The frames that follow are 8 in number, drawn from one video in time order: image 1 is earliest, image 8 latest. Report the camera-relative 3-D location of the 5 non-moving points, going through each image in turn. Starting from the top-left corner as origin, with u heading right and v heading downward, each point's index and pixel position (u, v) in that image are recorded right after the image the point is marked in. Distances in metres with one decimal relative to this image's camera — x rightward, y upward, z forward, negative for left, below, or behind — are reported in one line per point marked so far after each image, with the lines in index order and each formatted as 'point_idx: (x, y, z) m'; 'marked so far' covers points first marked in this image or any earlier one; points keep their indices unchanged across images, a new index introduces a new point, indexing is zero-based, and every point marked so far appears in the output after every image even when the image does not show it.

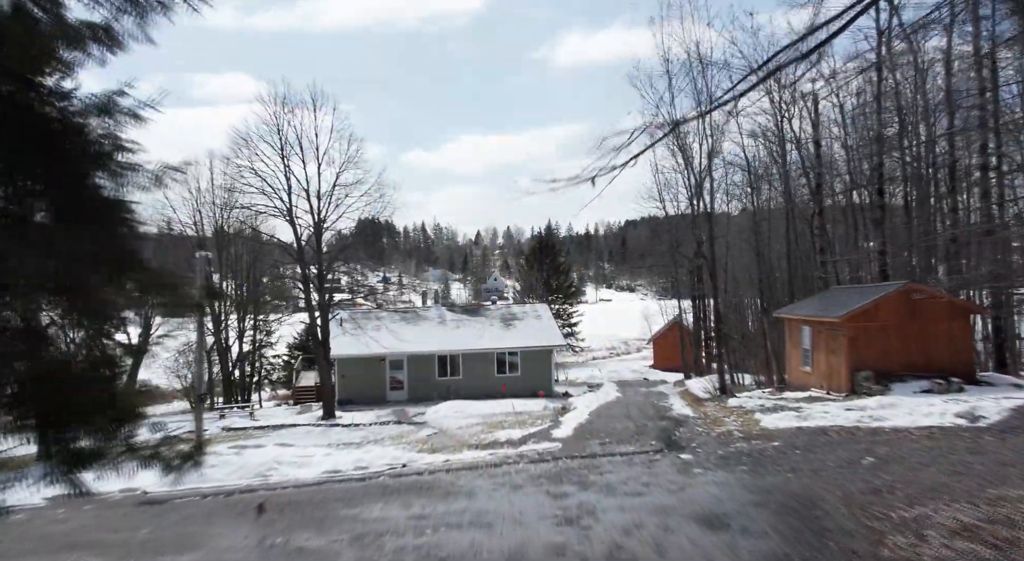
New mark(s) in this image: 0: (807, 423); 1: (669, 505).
0: (+4.9, -2.4, +12.6) m
1: (+1.6, -2.2, +7.6) m
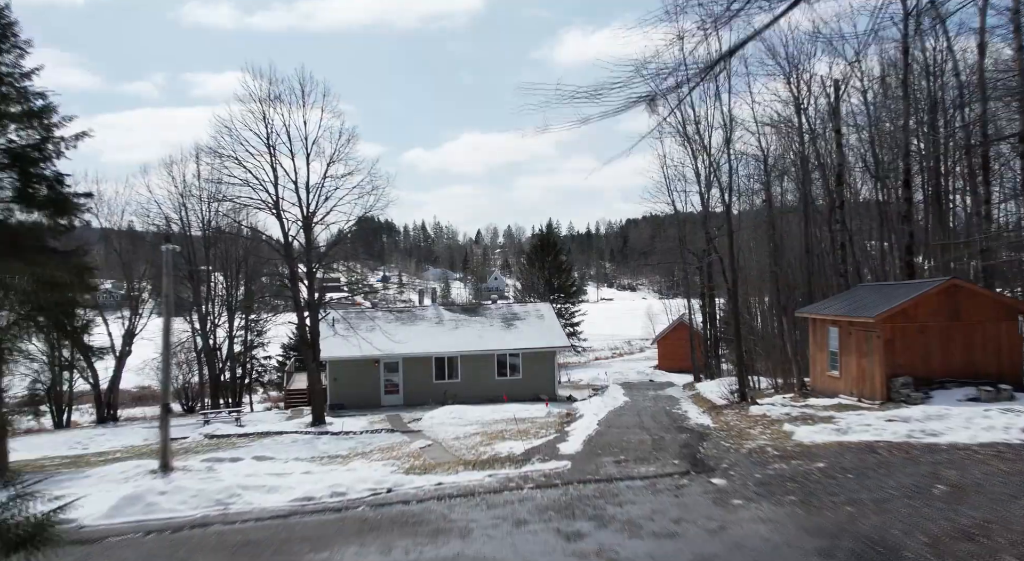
0: (+4.9, -2.3, +11.1) m
1: (+1.6, -2.2, +6.1) m
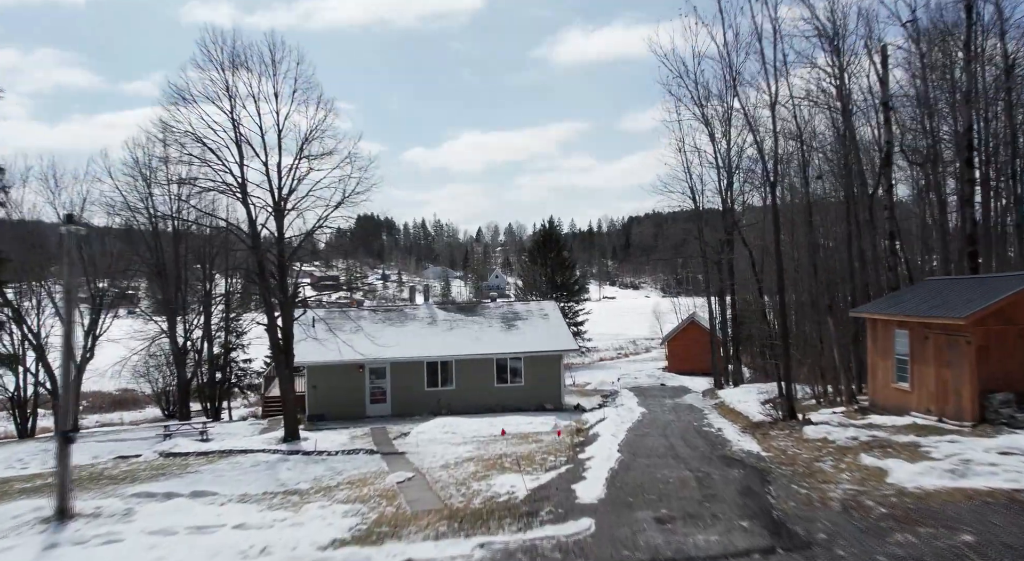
0: (+5.0, -2.2, +8.2) m
1: (+1.6, -2.1, +3.2) m
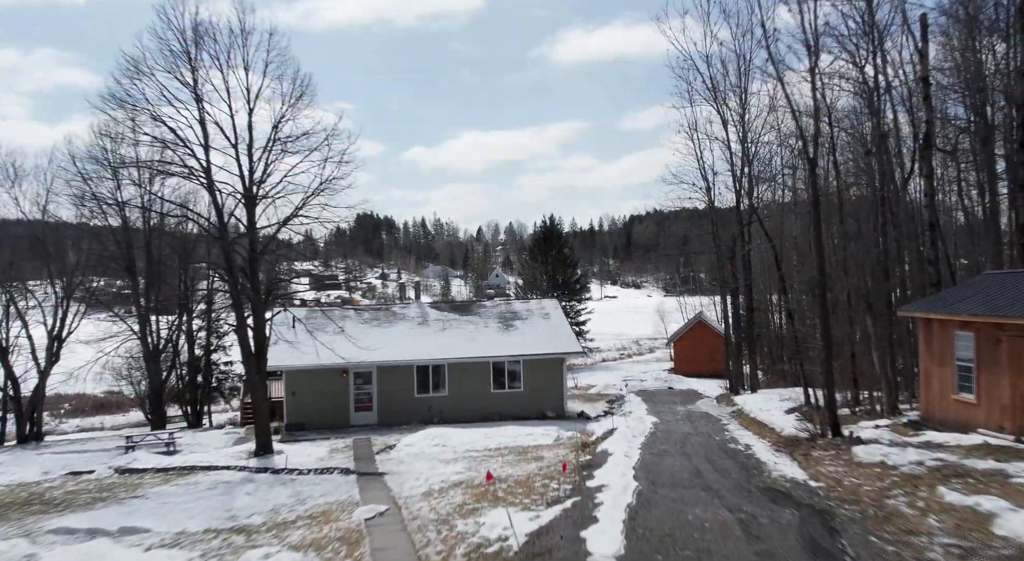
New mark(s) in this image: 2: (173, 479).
0: (+4.9, -2.1, +6.1) m
1: (+1.5, -2.0, +1.1) m
2: (-6.9, -4.1, +15.6) m
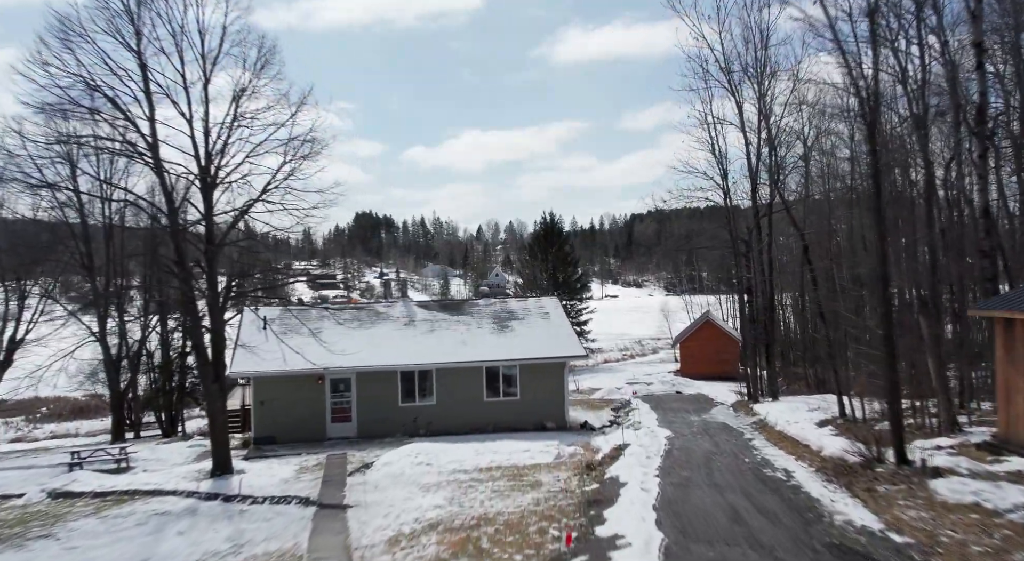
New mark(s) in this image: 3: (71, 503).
0: (+4.7, -2.0, +3.7) m
1: (+1.4, -1.9, -1.3) m
2: (-7.1, -4.0, +13.3) m
3: (-8.2, -4.1, +14.1) m
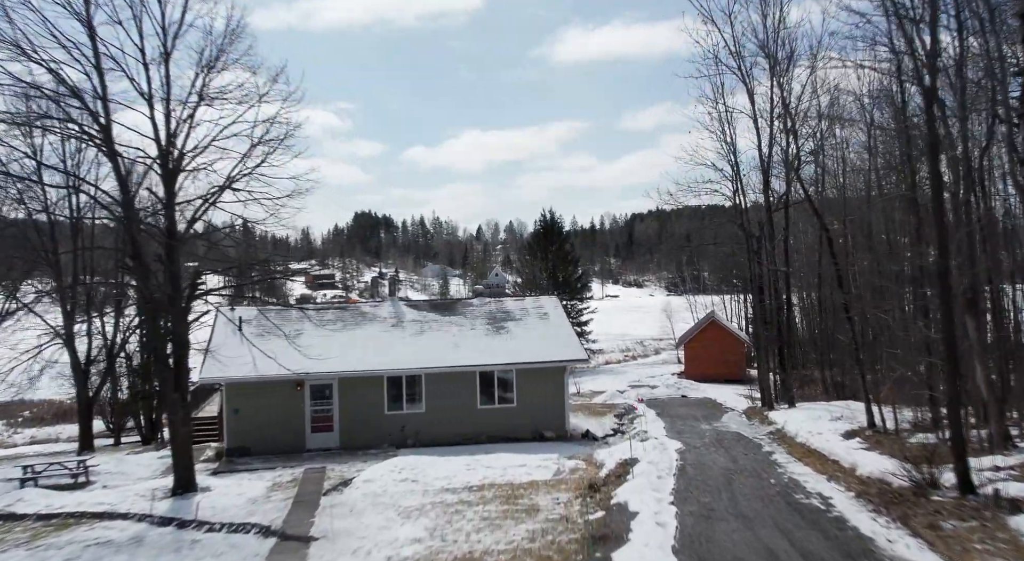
0: (+4.6, -1.9, +2.1) m
1: (+1.3, -1.8, -2.9) m
2: (-7.2, -3.9, +11.7) m
3: (-8.3, -4.1, +12.5) m
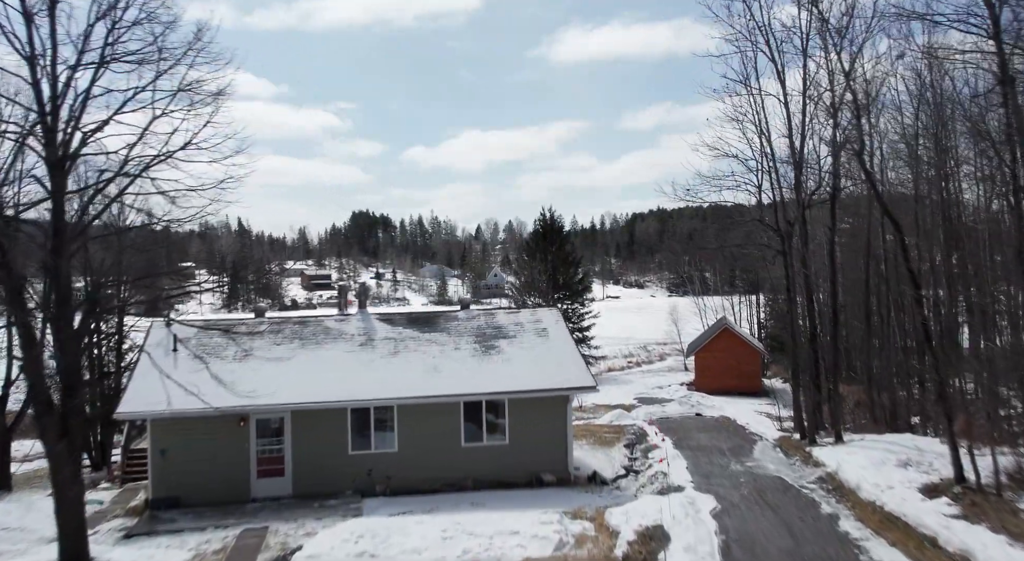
0: (+4.5, -2.1, -1.3) m
1: (+1.1, -2.0, -6.2) m
2: (-7.4, -4.1, +8.3) m
3: (-8.5, -4.3, +9.2) m
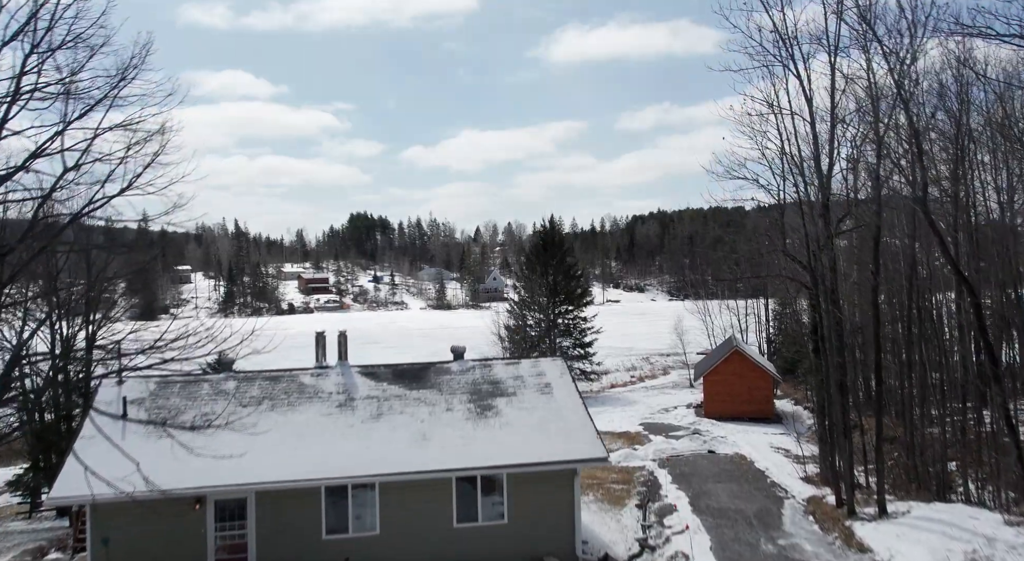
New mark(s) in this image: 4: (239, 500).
0: (+4.5, -3.1, -3.3) m
1: (+1.1, -3.1, -8.3) m
2: (-7.4, -5.2, +6.2) m
3: (-8.5, -5.3, +7.1) m
4: (-4.8, -3.8, +13.1) m
